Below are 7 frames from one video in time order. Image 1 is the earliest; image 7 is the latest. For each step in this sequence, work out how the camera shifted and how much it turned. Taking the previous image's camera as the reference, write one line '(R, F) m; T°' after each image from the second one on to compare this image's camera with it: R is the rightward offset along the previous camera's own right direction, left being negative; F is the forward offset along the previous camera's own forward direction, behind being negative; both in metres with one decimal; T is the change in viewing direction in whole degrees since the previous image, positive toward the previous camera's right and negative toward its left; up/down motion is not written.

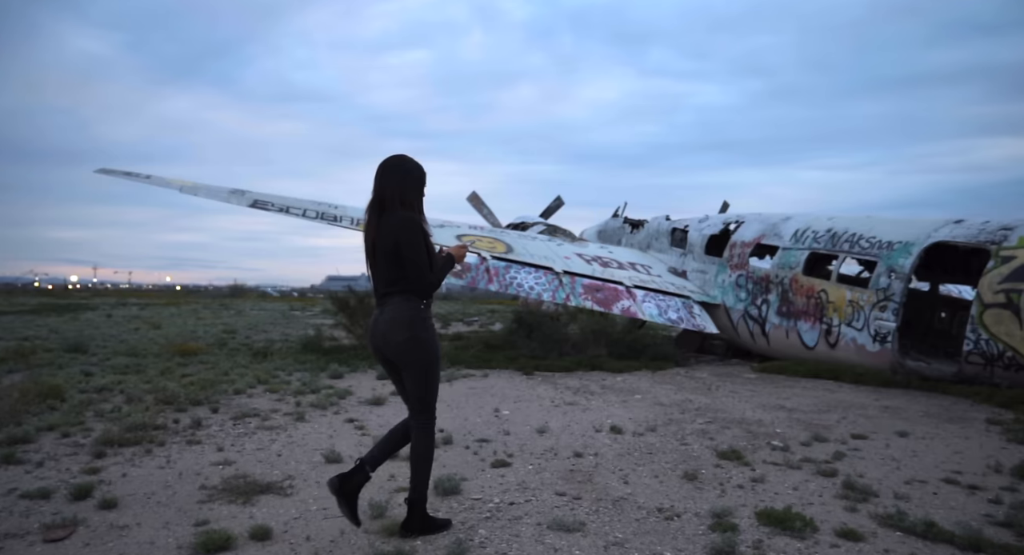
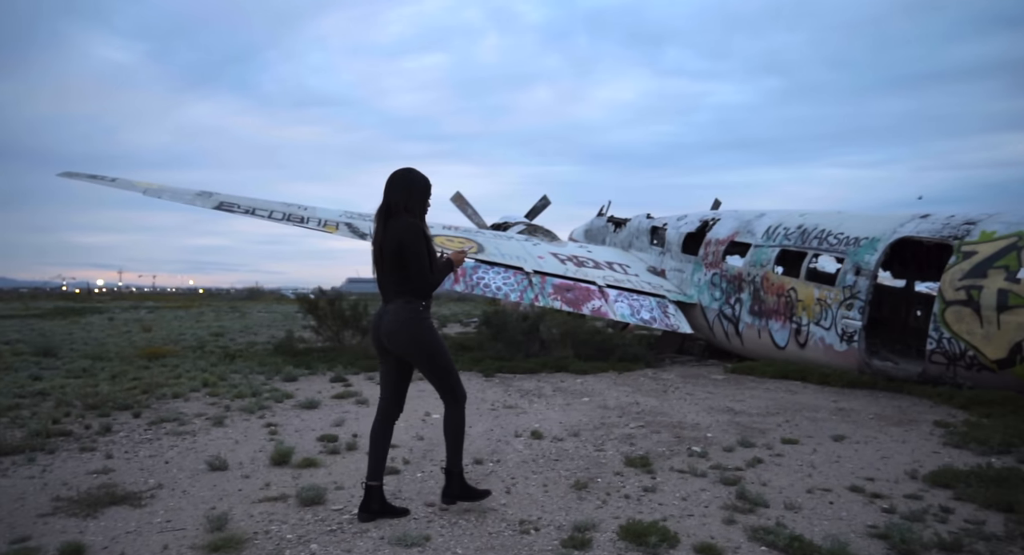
(+0.9, +0.2) m; -1°
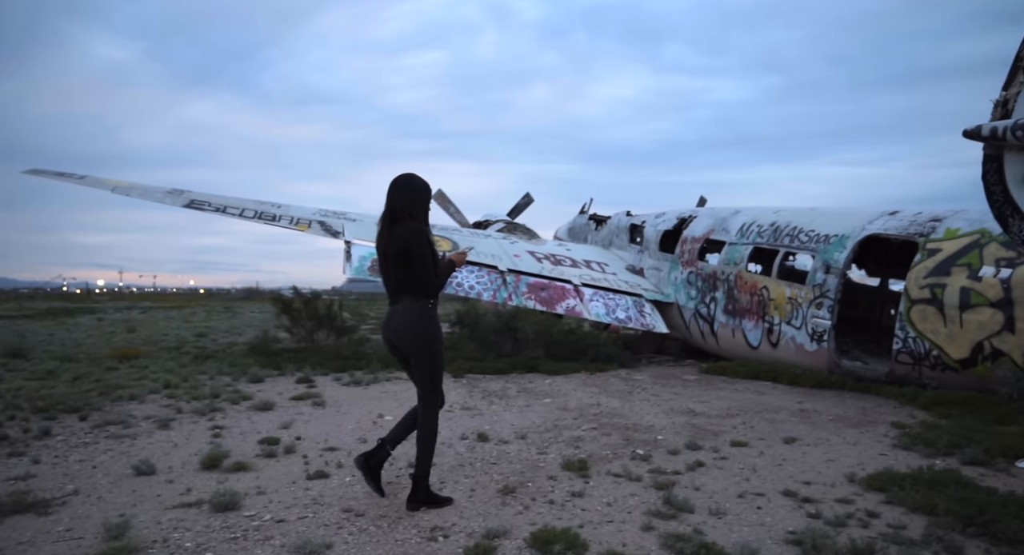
(+0.5, +0.1) m; 0°
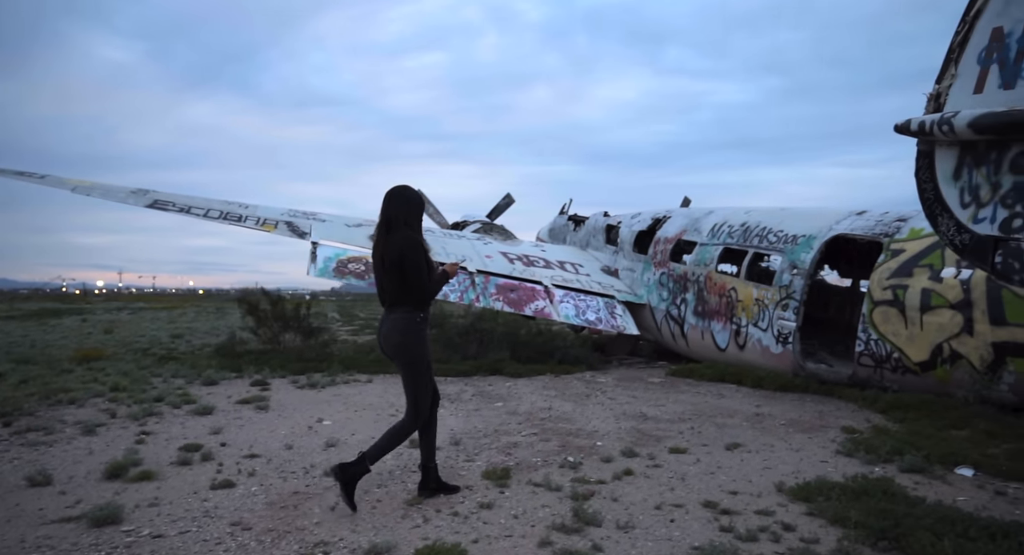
(+0.6, +0.2) m; 0°
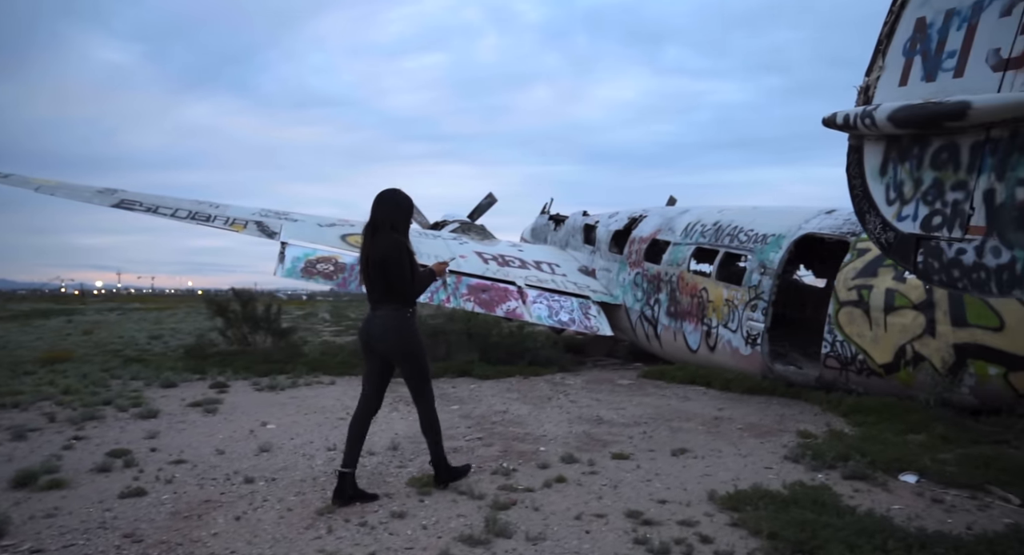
(+0.5, +0.2) m; 0°
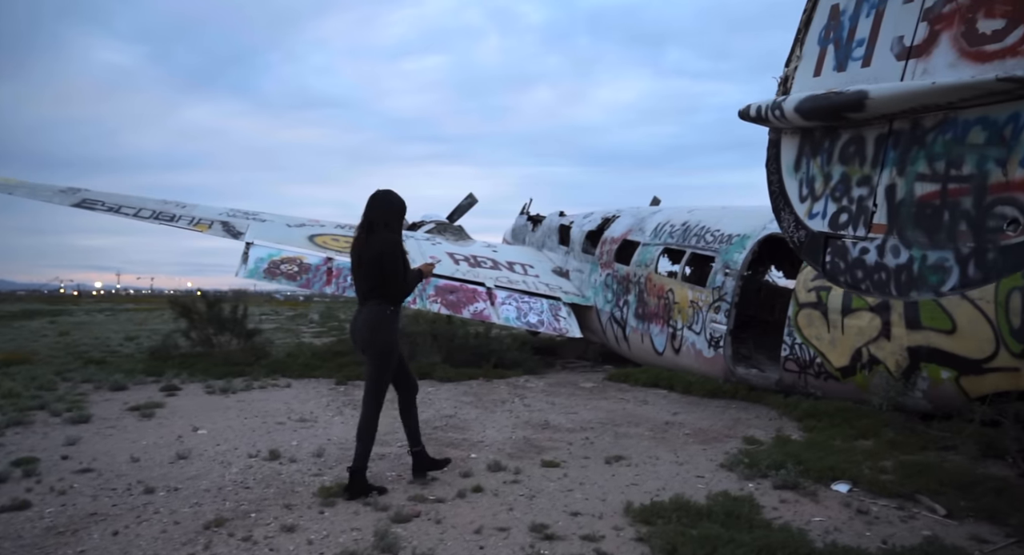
(+0.6, +0.2) m; 0°
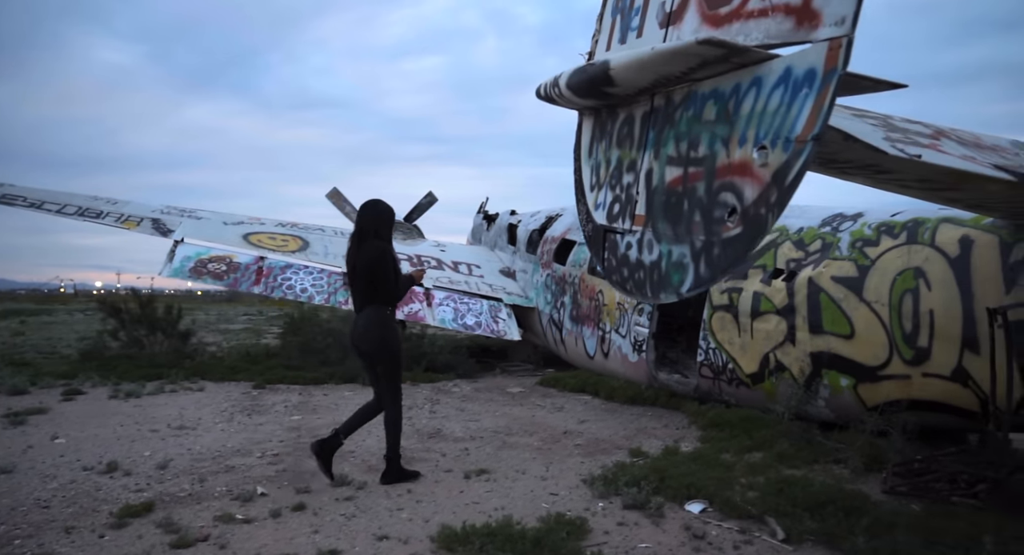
(+1.1, +0.4) m; 0°
